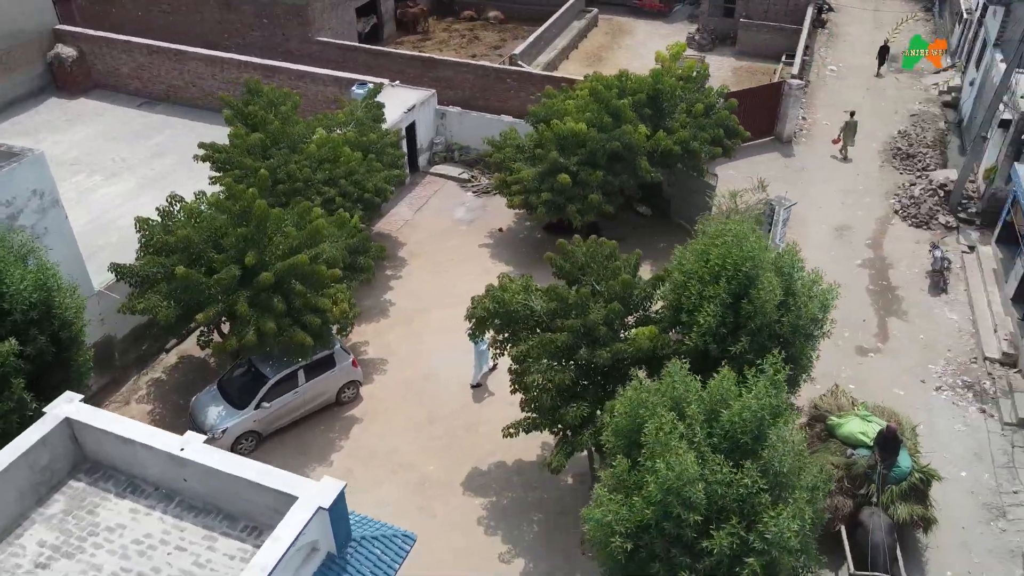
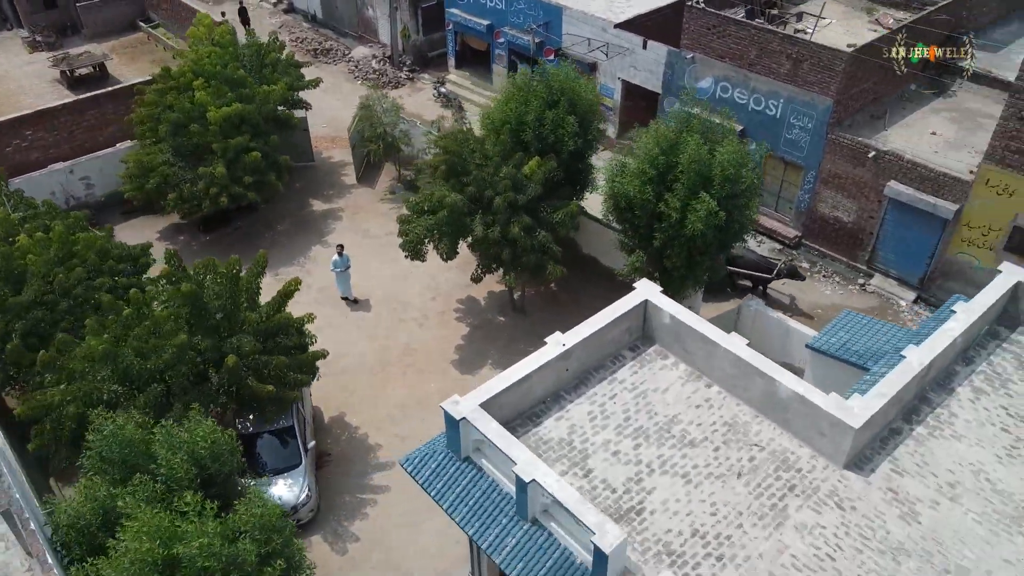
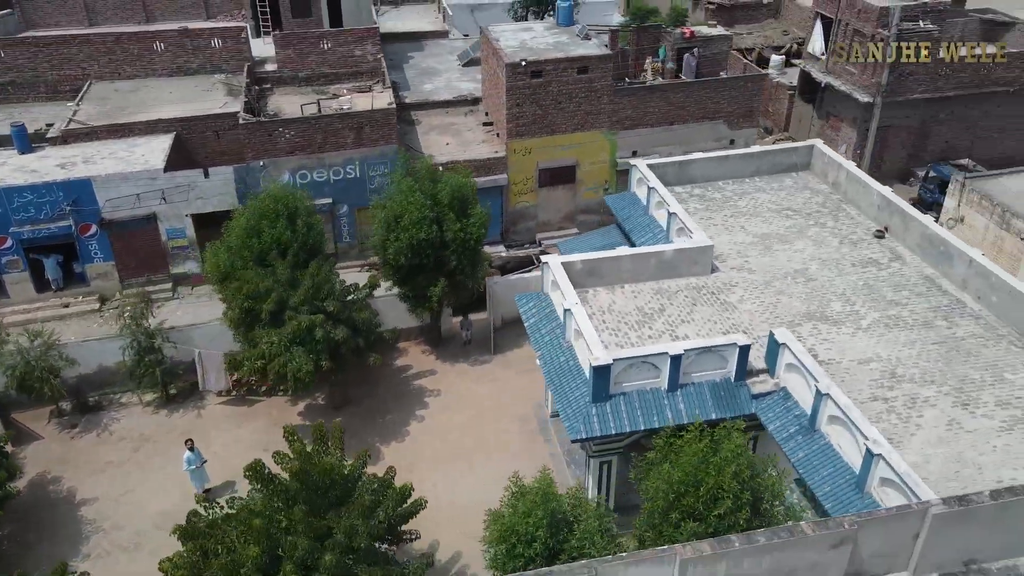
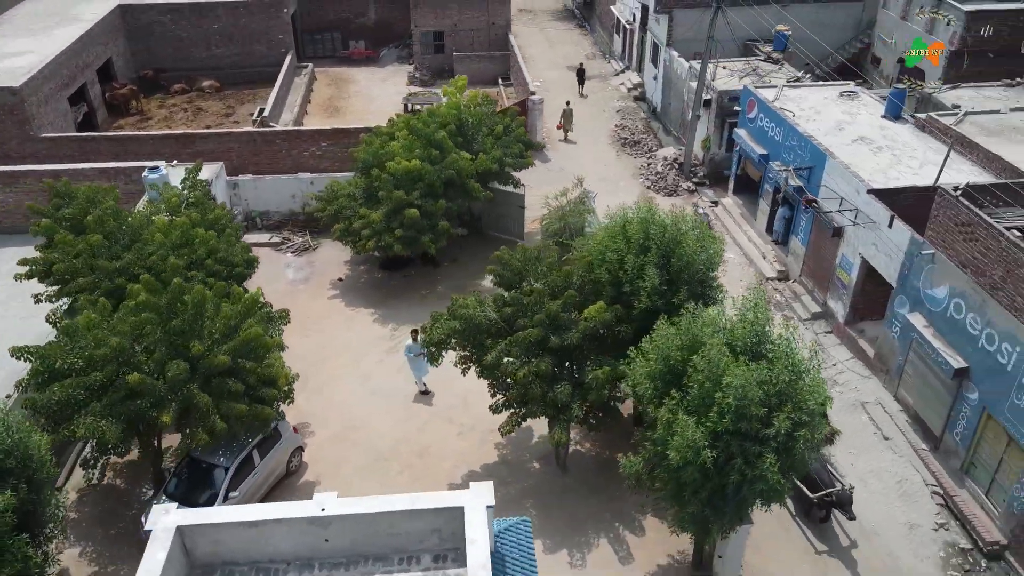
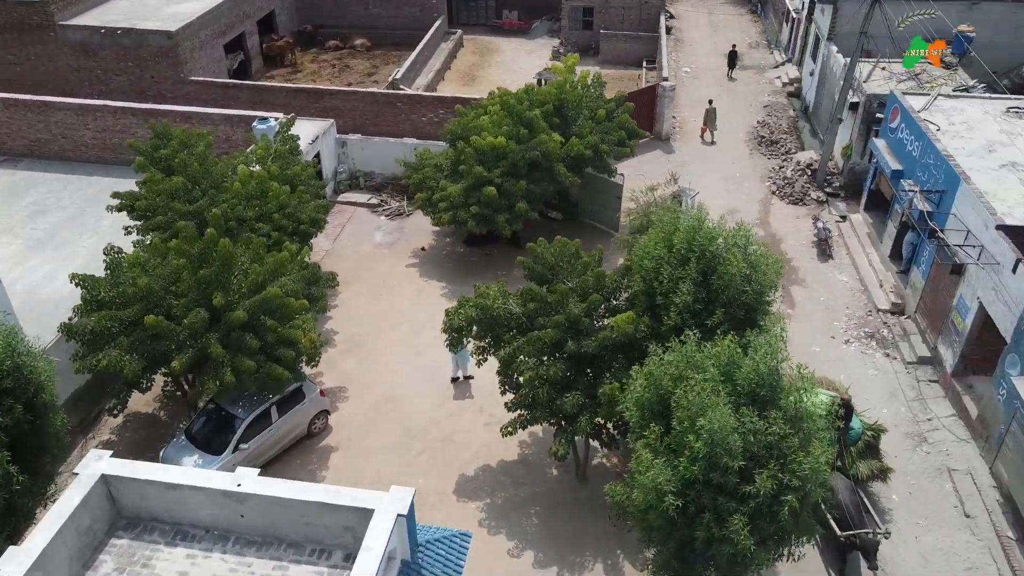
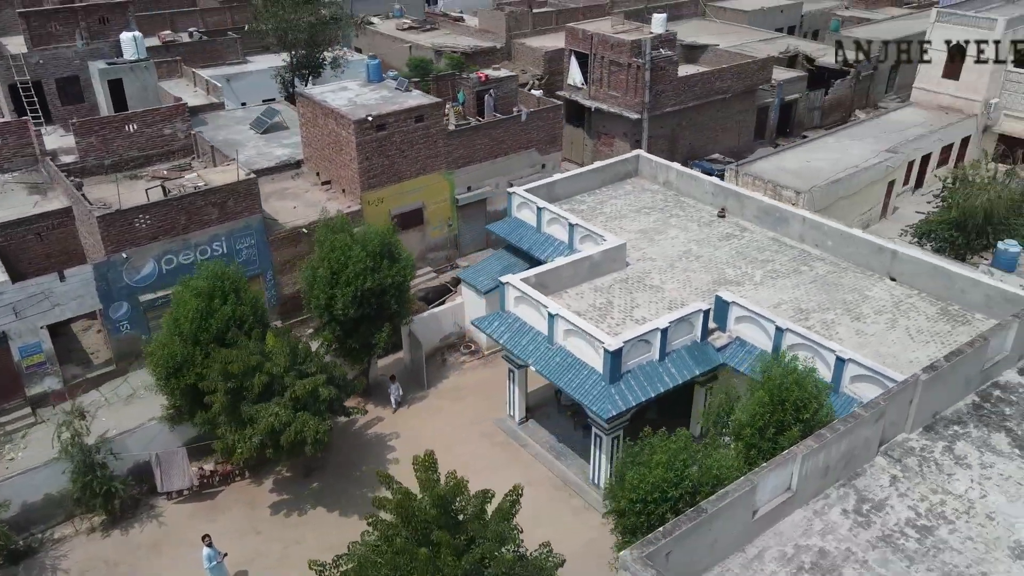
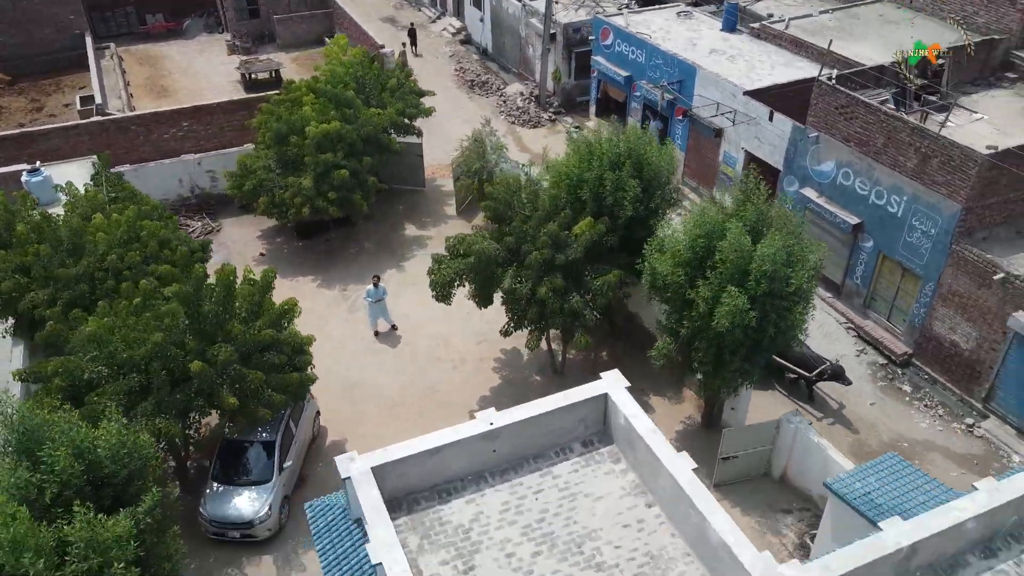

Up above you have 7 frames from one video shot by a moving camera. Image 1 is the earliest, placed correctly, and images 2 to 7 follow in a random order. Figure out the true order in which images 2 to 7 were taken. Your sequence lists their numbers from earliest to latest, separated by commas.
5, 4, 7, 2, 3, 6
